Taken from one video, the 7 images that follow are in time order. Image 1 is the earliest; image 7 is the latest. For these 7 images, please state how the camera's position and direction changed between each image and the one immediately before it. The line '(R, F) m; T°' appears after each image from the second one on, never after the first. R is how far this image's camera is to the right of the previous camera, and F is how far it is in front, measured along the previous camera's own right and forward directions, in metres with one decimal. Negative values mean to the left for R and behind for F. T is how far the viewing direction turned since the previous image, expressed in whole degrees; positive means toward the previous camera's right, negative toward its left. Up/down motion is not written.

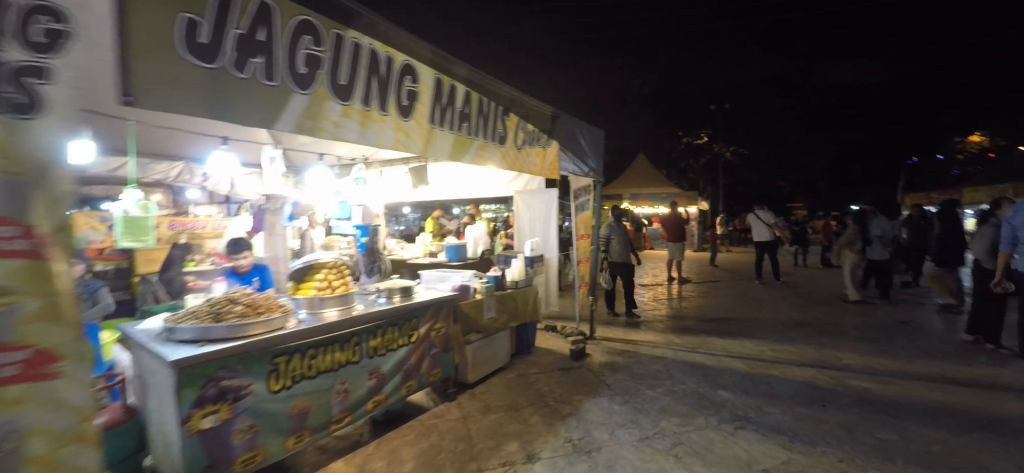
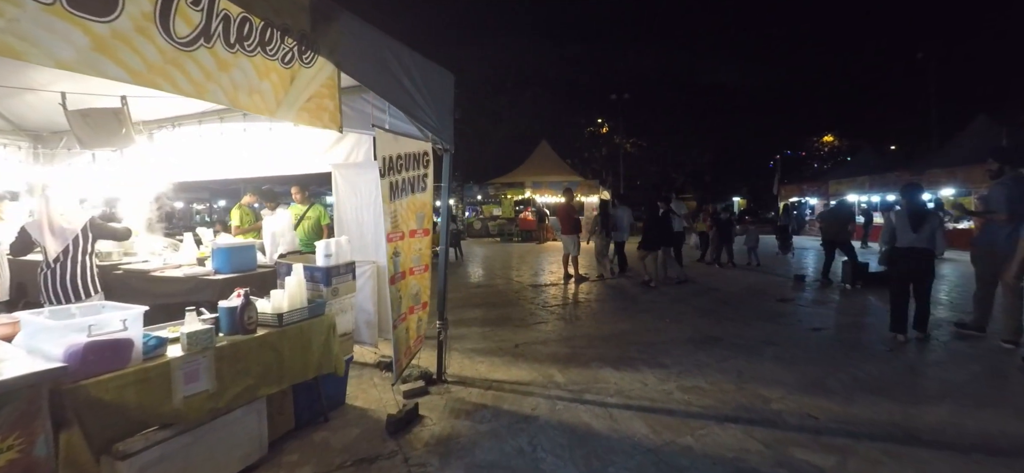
(+1.1, +2.0) m; +11°
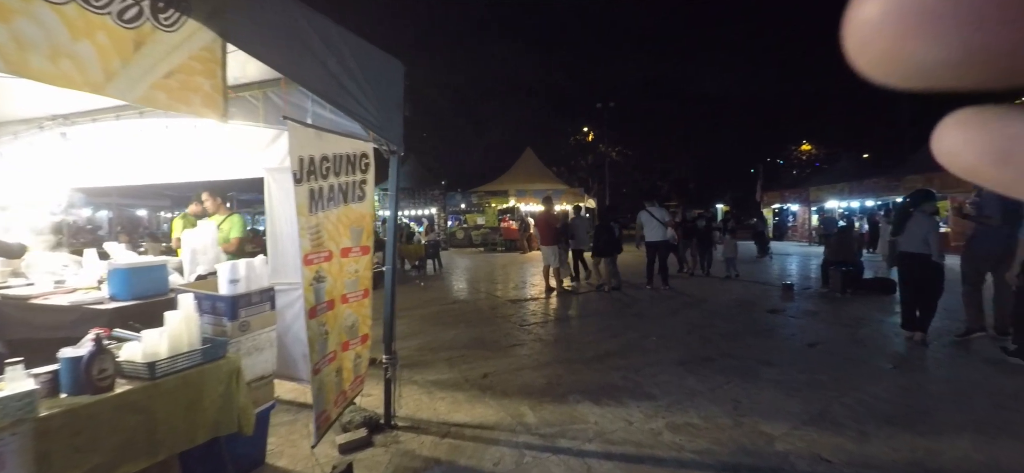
(+0.2, +0.6) m; +2°
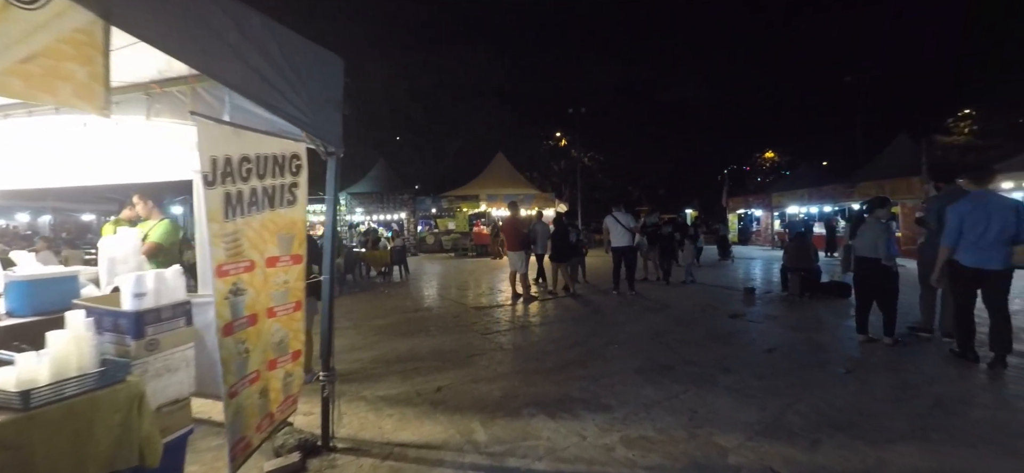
(+0.2, +0.2) m; +3°
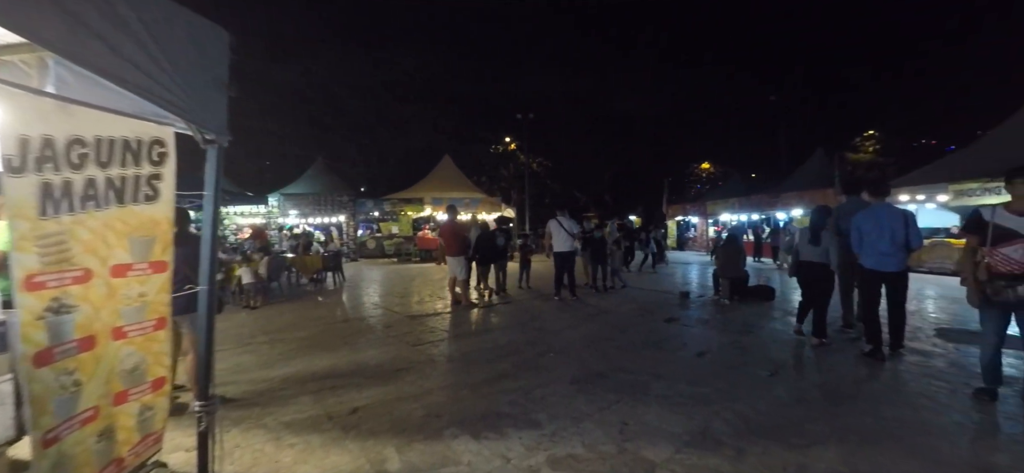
(+0.2, +0.3) m; +7°
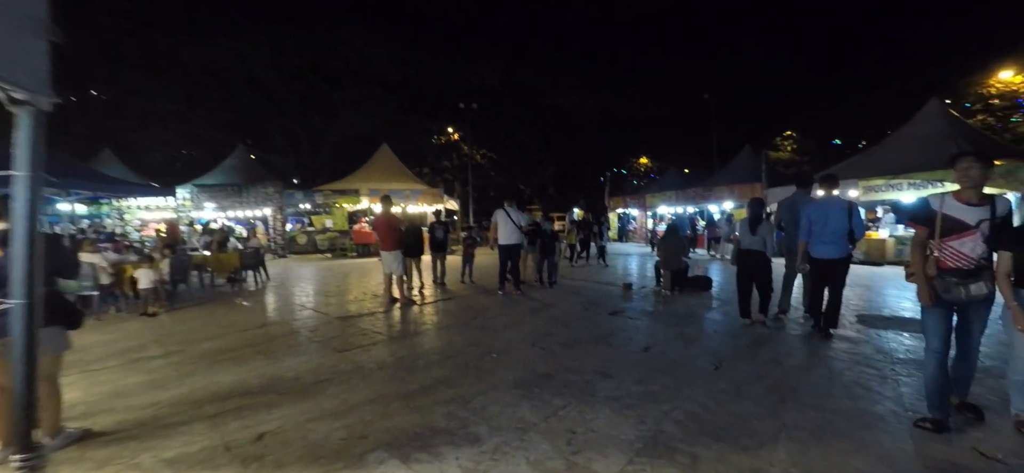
(+0.1, +0.4) m; +7°
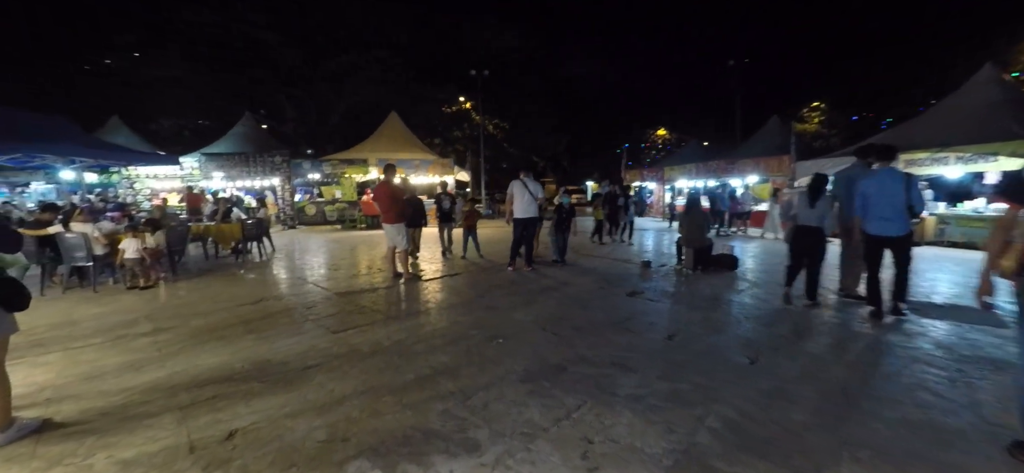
(0.0, +0.6) m; -2°
